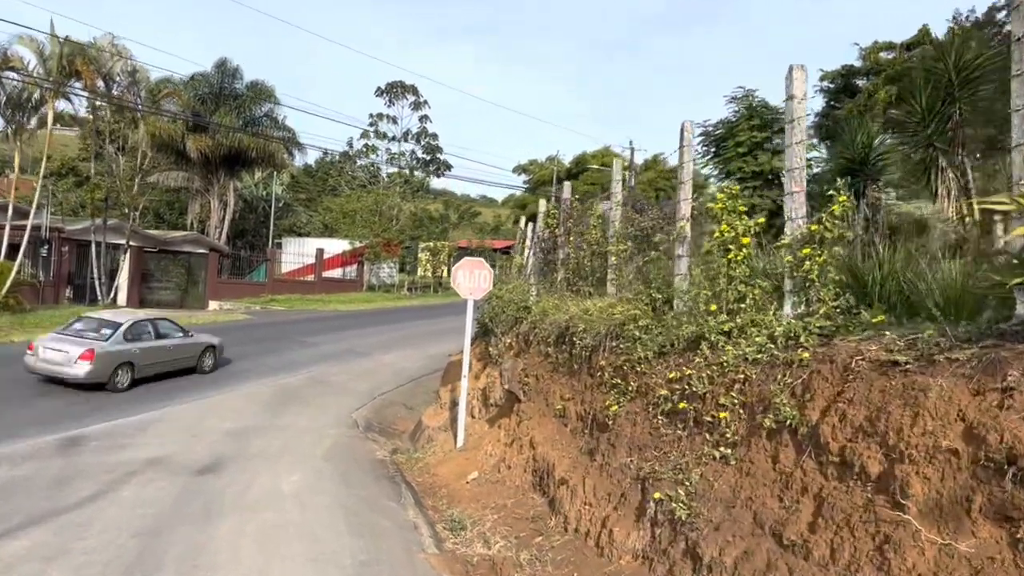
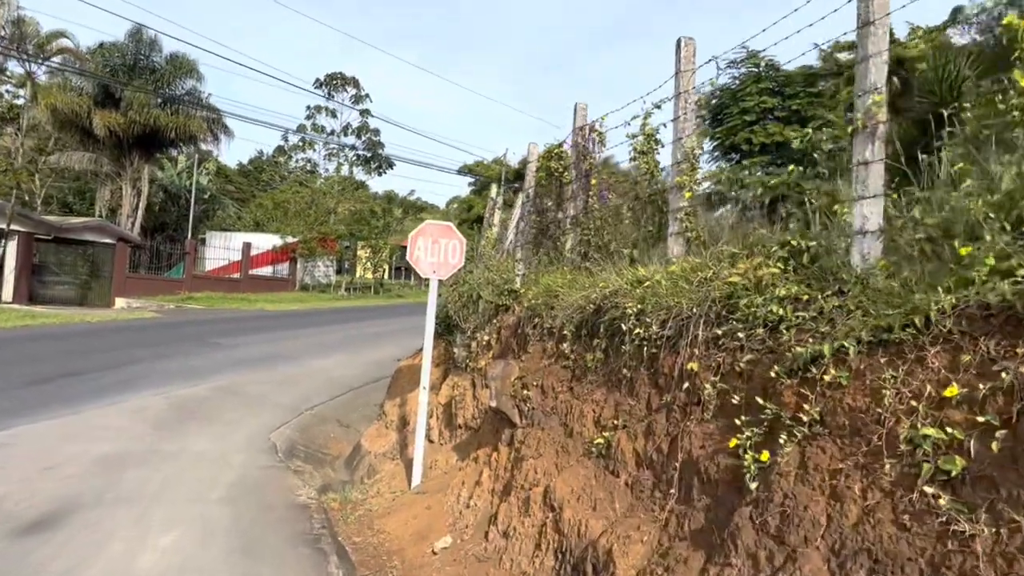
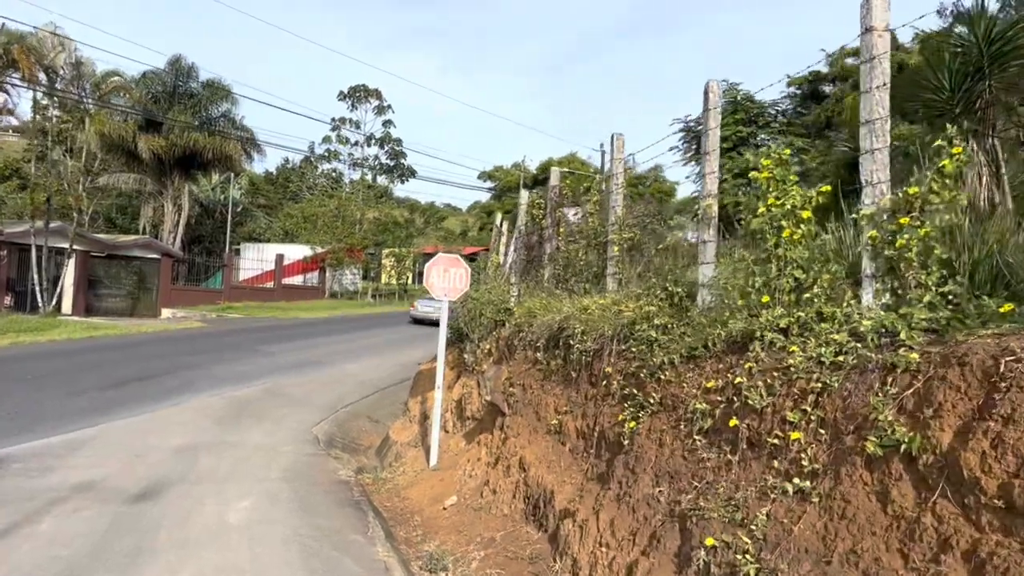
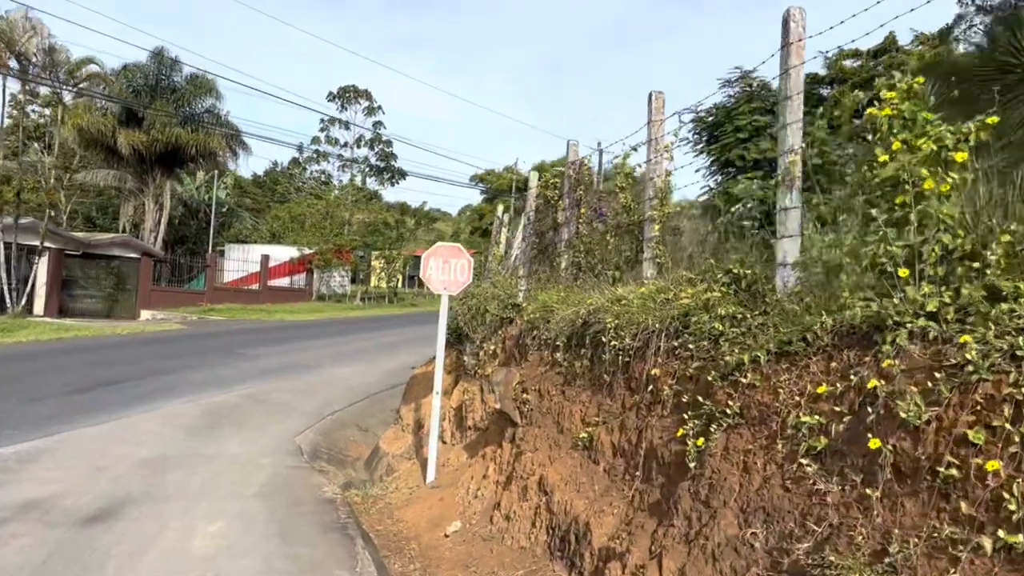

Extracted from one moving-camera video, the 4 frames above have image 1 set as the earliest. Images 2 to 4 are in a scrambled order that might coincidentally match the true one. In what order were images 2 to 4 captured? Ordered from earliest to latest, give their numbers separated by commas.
3, 4, 2
